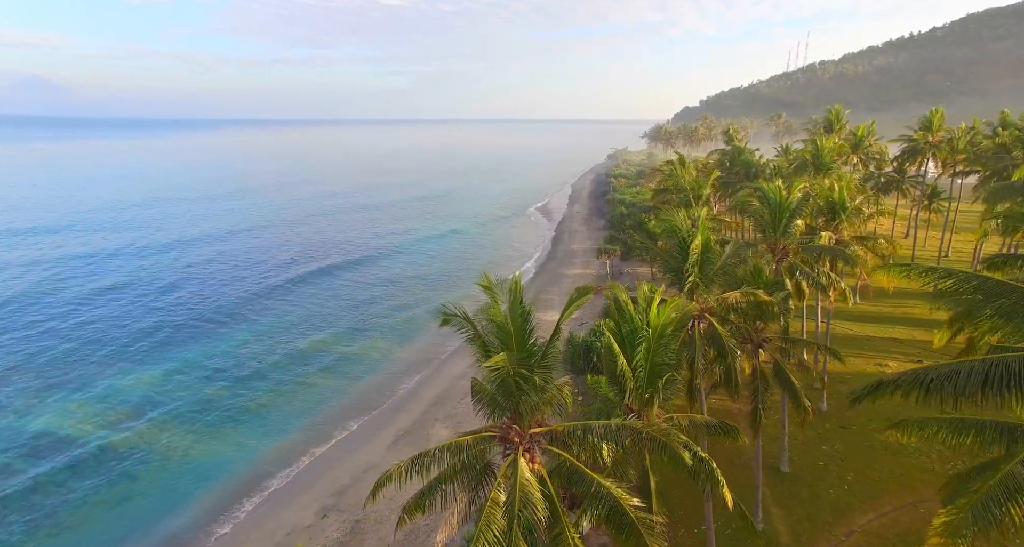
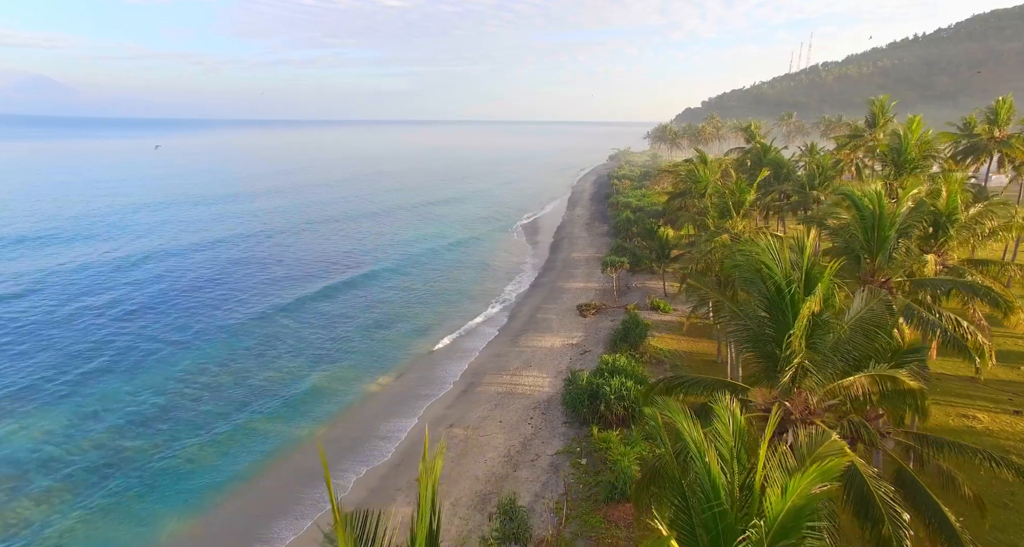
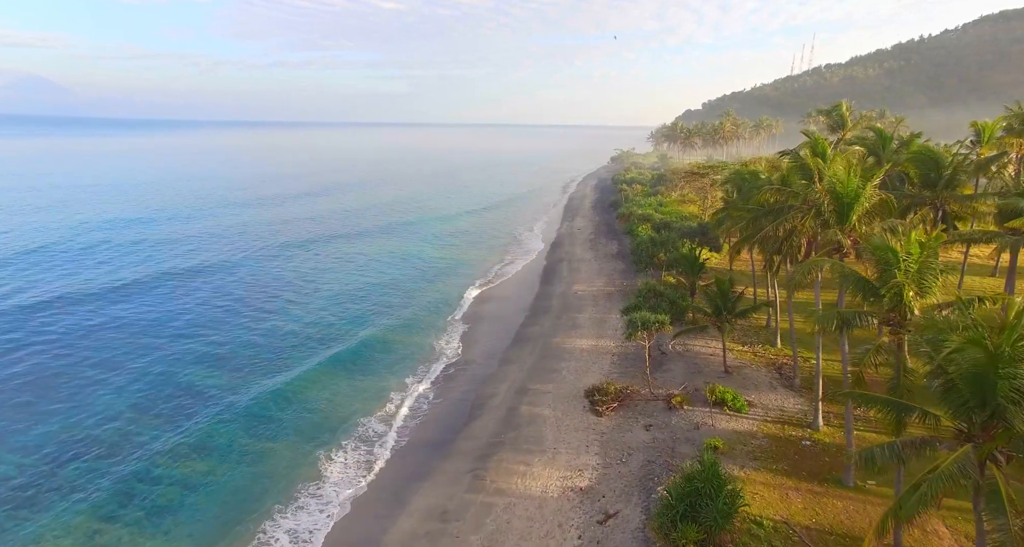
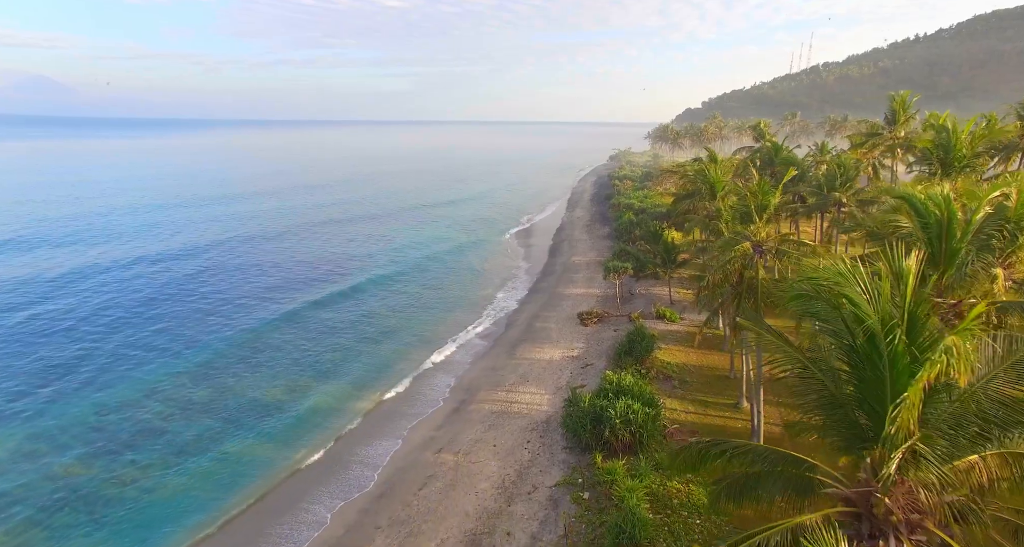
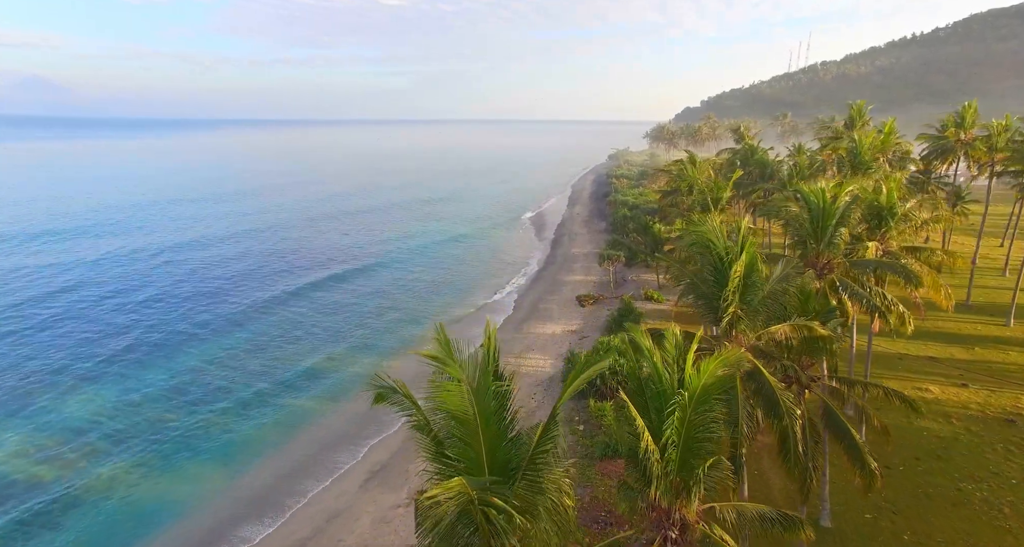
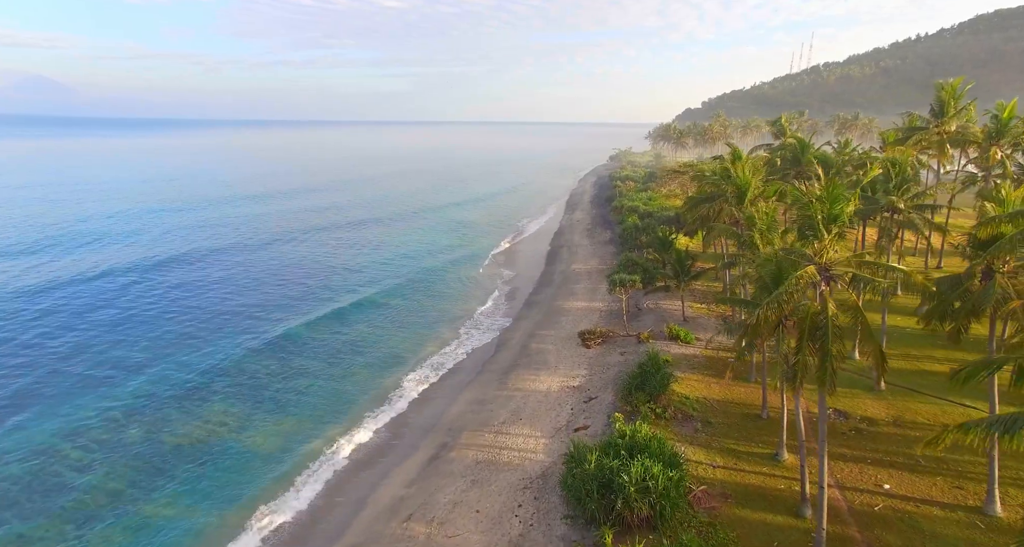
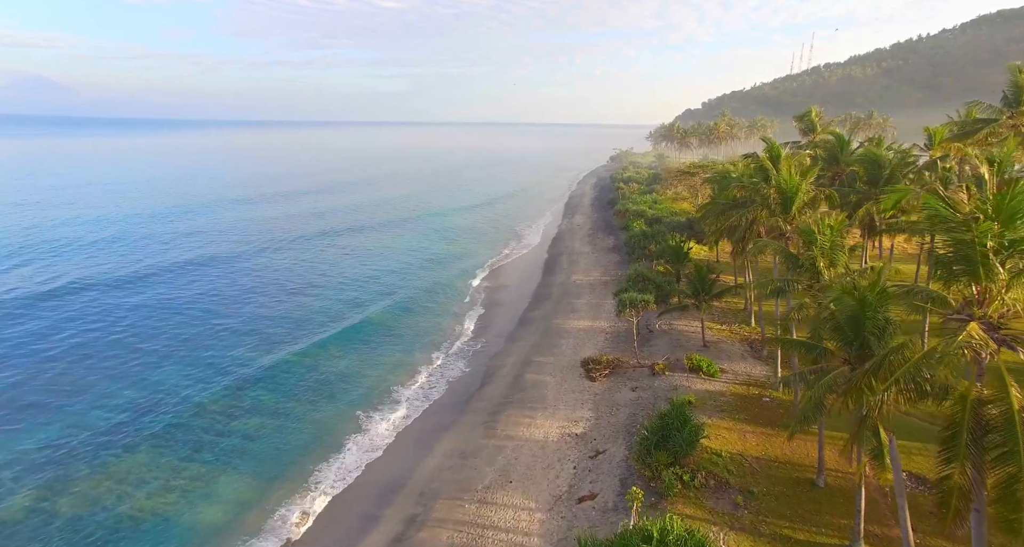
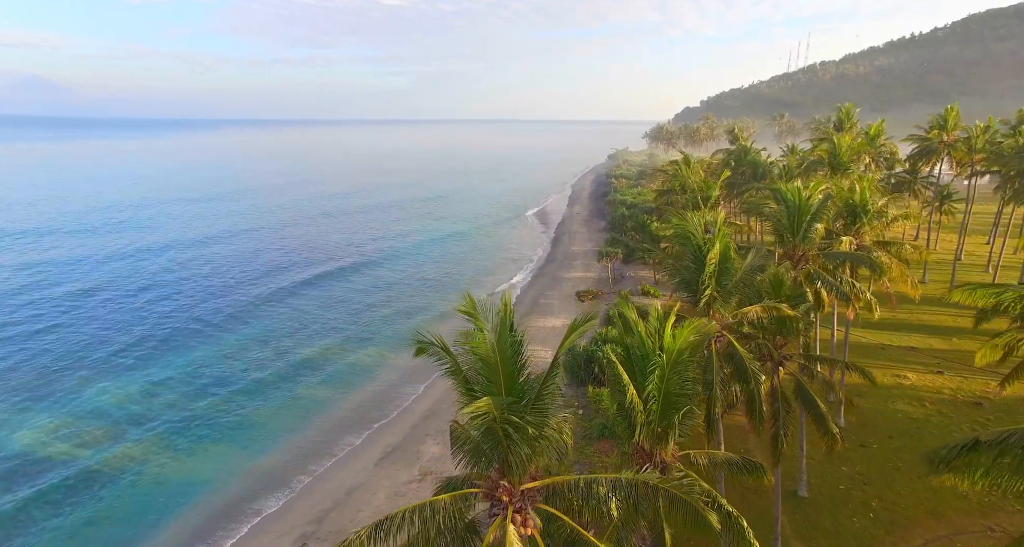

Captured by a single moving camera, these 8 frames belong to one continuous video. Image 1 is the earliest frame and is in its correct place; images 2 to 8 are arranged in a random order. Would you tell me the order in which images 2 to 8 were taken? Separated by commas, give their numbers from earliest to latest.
8, 5, 2, 4, 6, 7, 3
